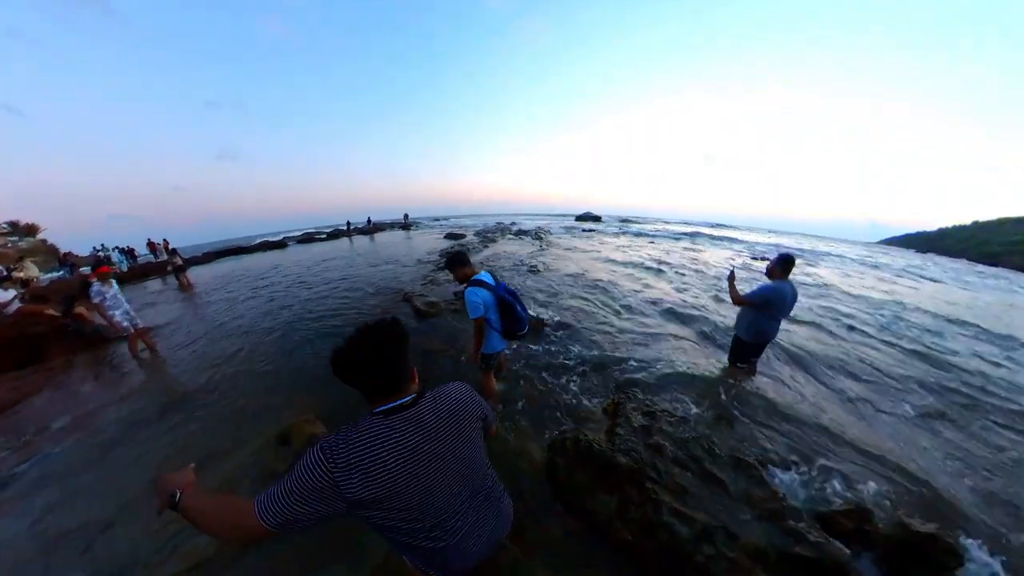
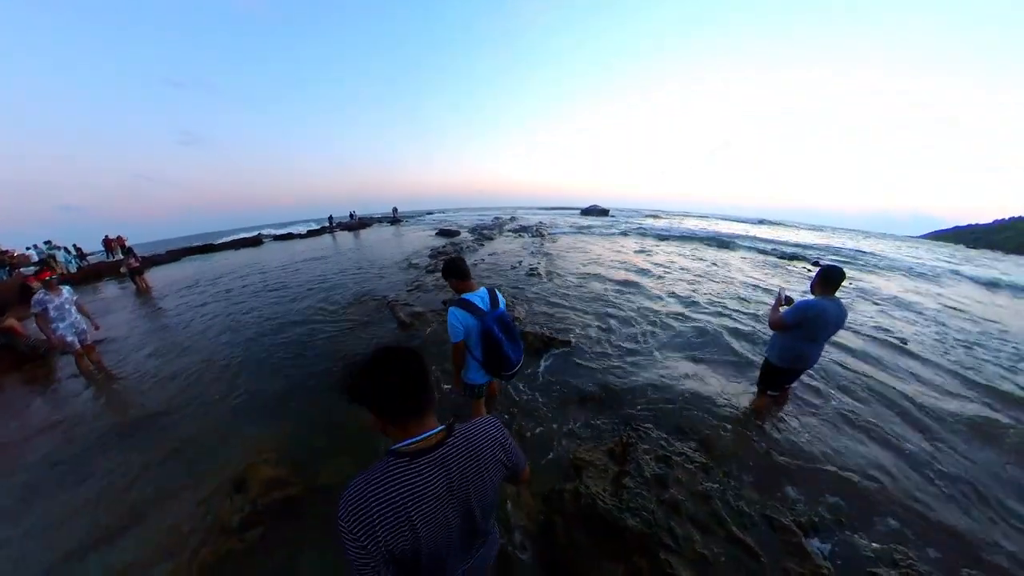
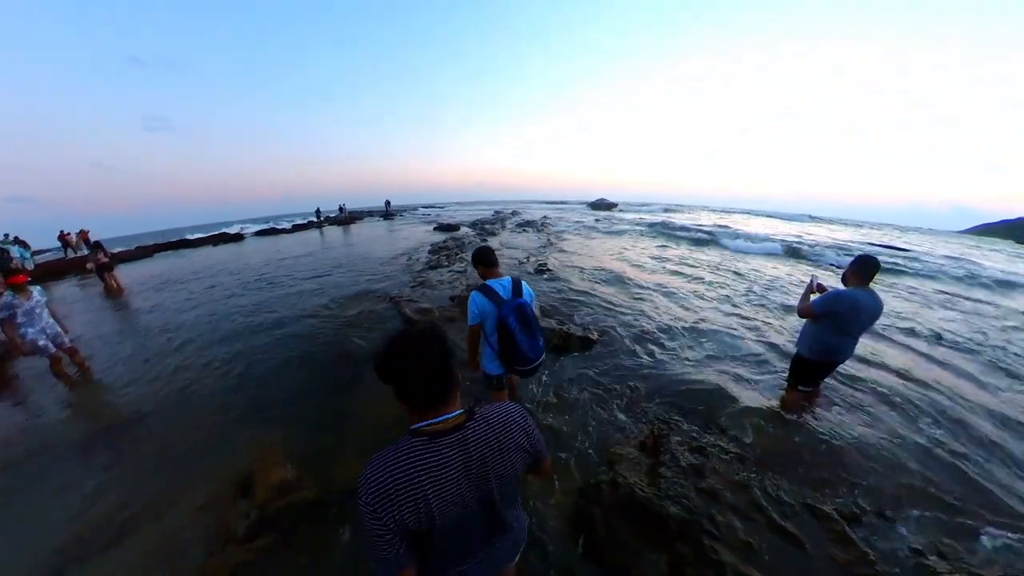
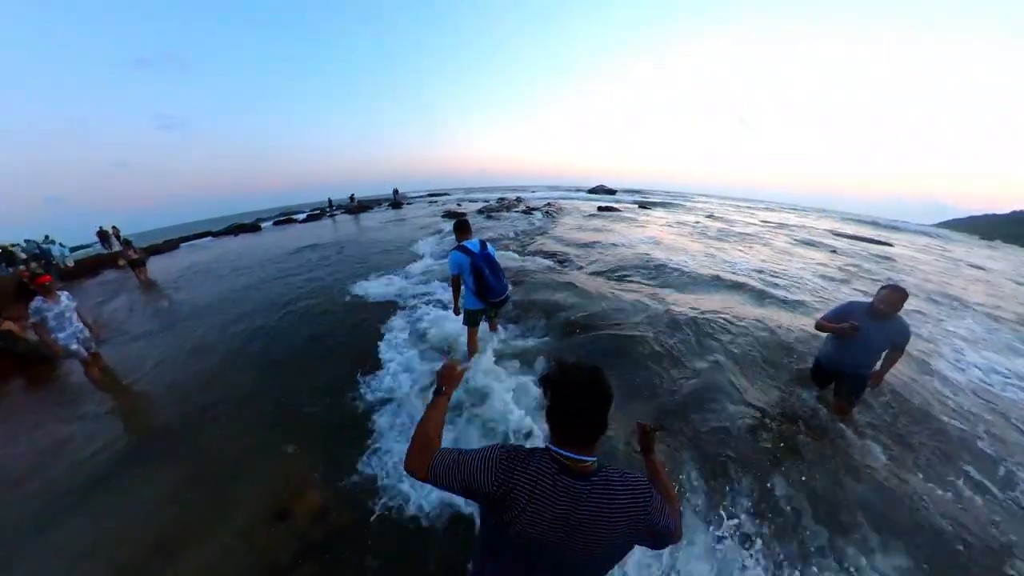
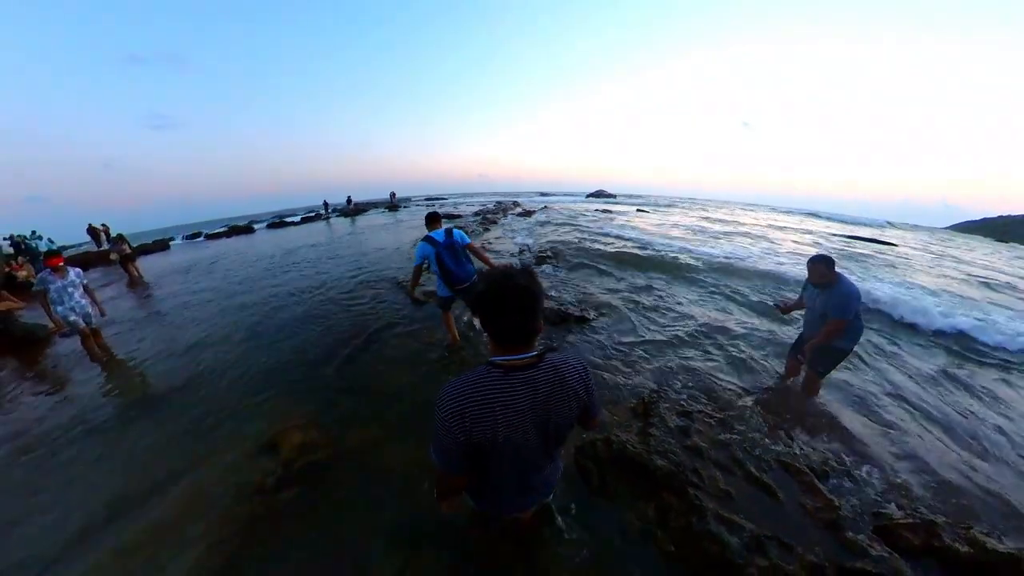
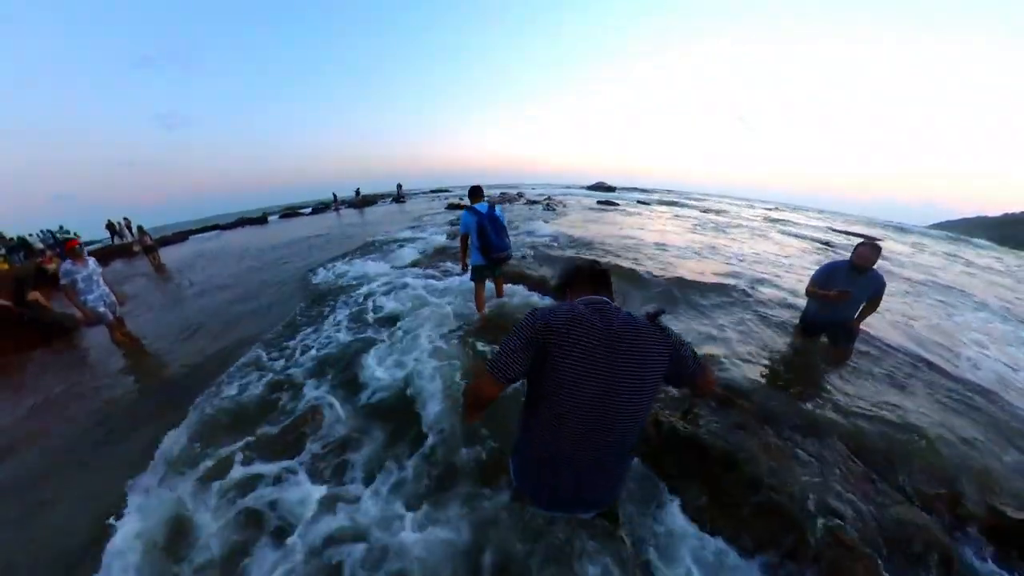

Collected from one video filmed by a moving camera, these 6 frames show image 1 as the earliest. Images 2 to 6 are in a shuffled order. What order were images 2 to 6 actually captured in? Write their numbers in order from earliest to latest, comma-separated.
2, 3, 5, 4, 6
